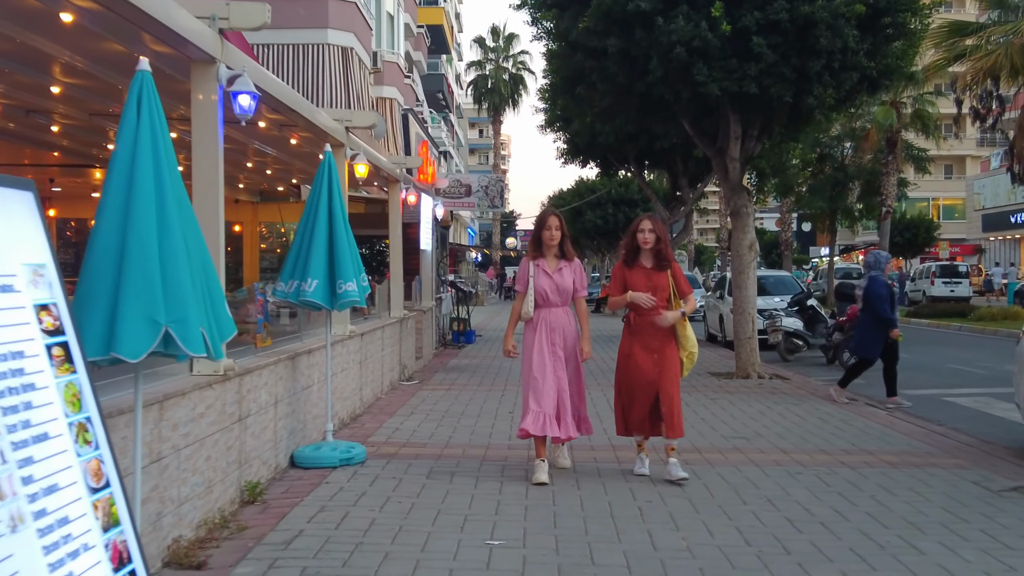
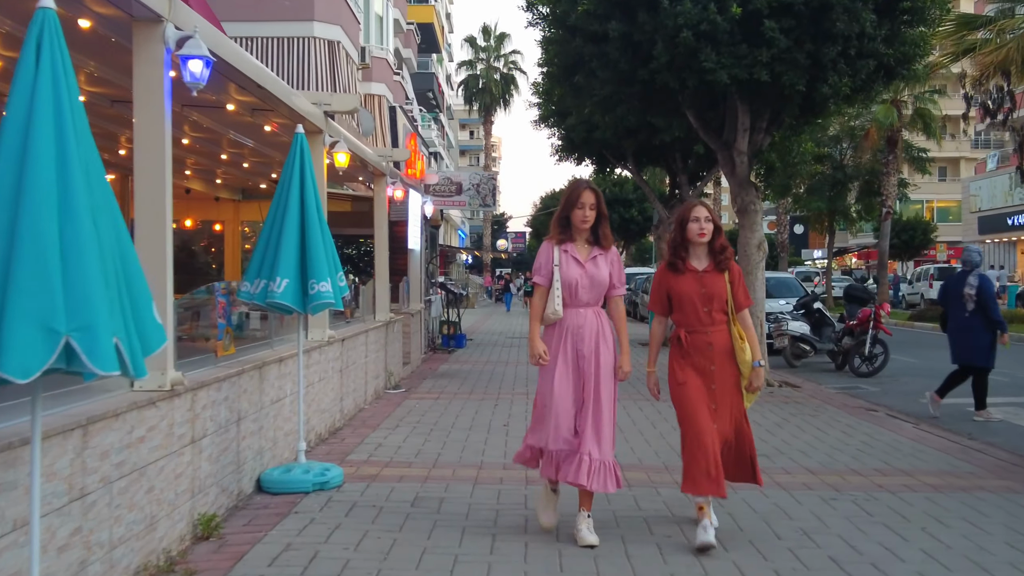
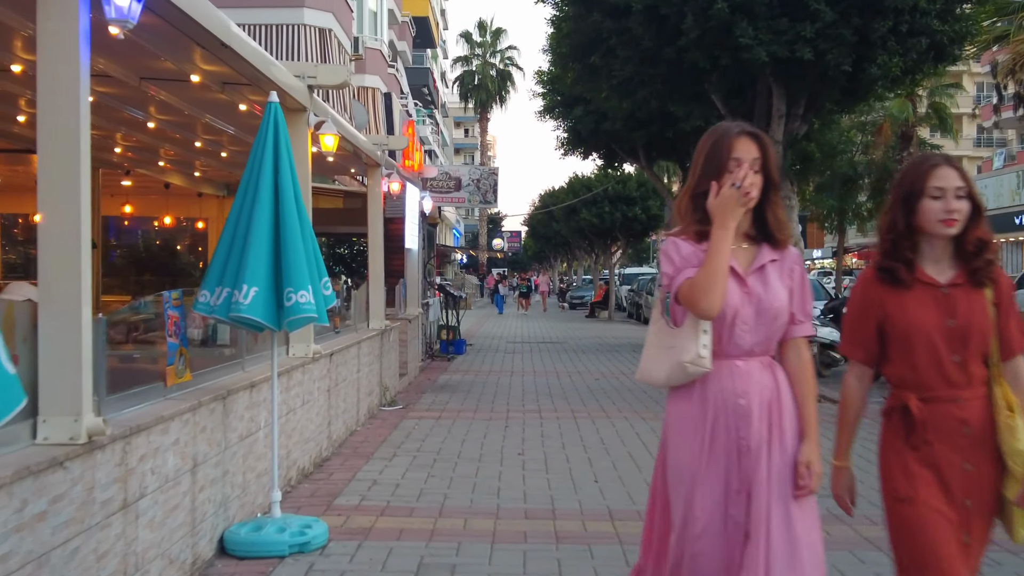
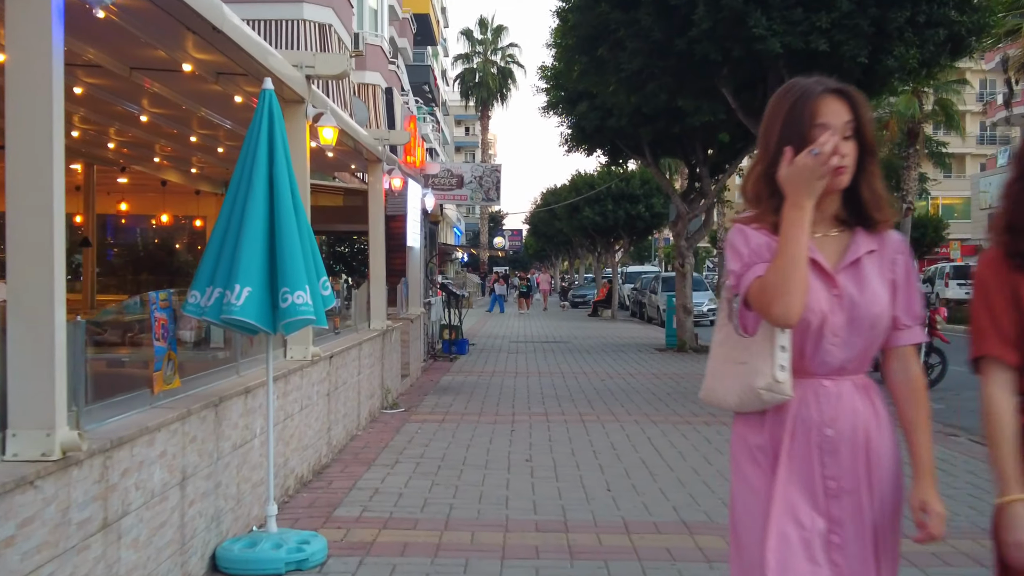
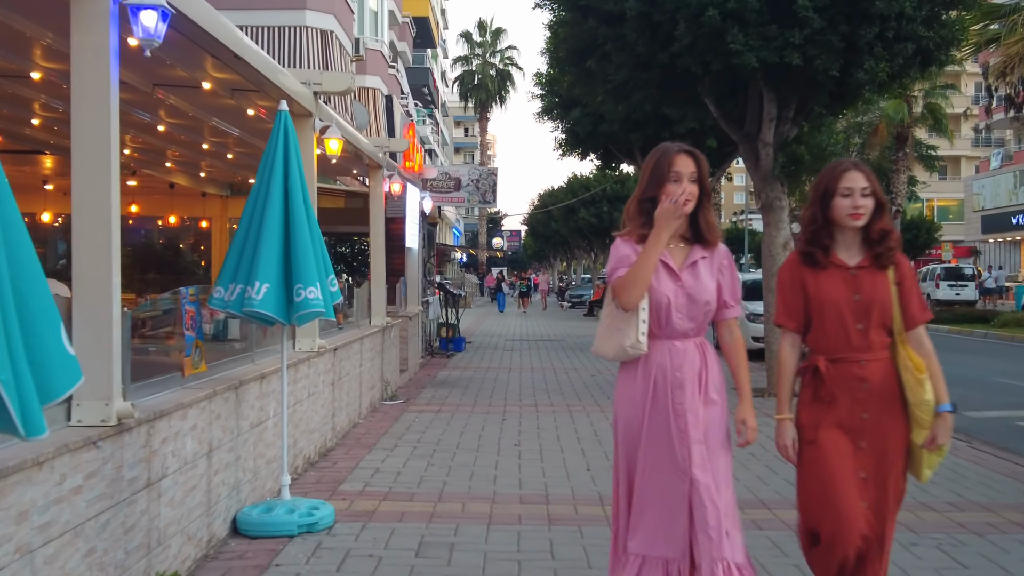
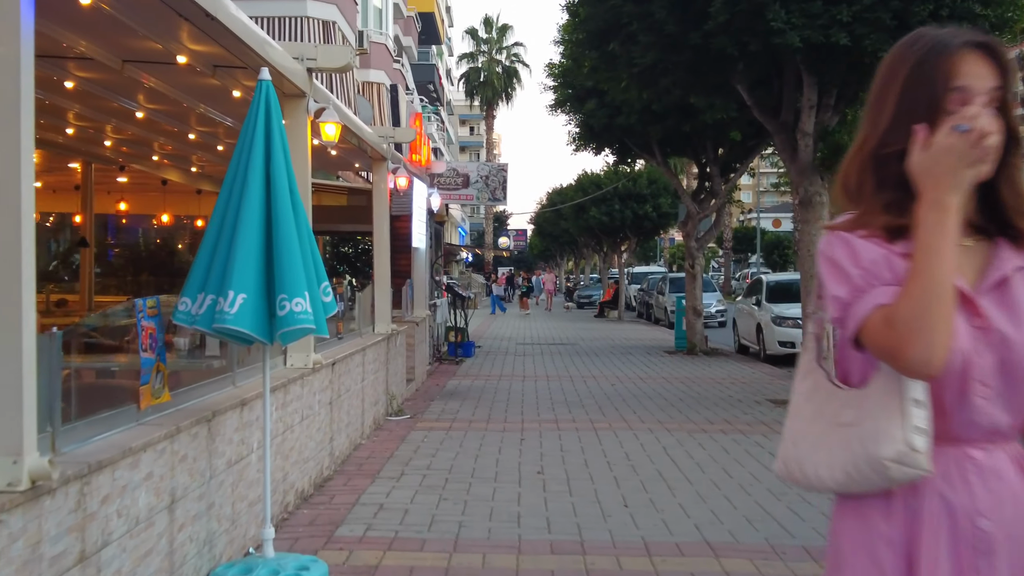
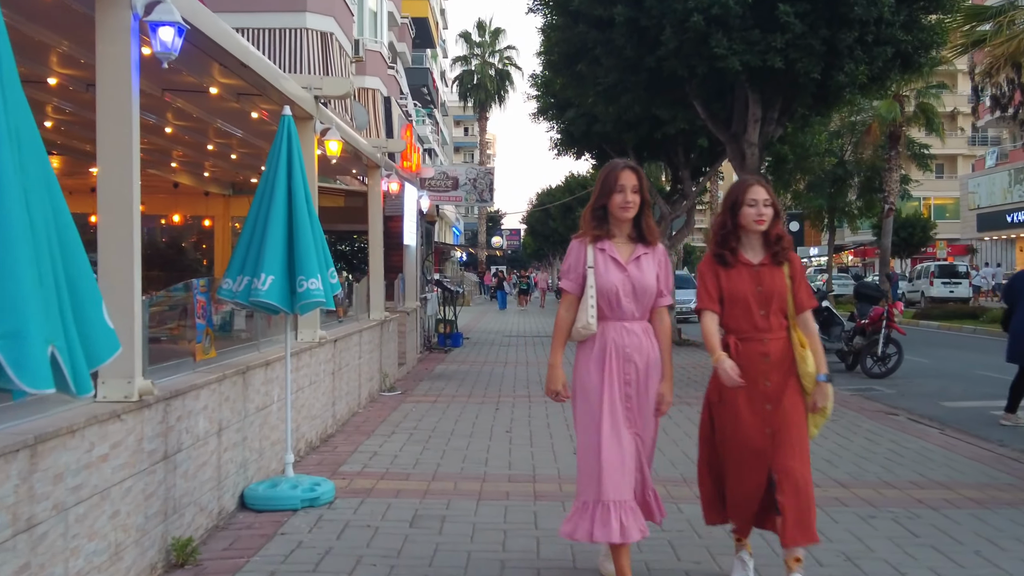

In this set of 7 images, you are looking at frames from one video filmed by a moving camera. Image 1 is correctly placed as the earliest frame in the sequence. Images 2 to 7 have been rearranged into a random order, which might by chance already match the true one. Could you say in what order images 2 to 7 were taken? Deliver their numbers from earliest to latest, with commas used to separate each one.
2, 7, 5, 3, 4, 6
